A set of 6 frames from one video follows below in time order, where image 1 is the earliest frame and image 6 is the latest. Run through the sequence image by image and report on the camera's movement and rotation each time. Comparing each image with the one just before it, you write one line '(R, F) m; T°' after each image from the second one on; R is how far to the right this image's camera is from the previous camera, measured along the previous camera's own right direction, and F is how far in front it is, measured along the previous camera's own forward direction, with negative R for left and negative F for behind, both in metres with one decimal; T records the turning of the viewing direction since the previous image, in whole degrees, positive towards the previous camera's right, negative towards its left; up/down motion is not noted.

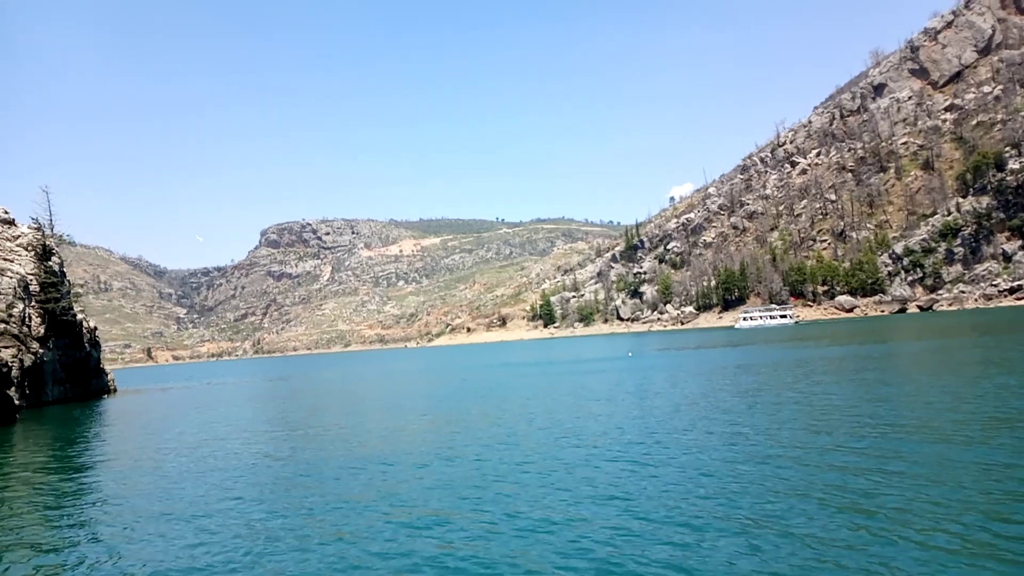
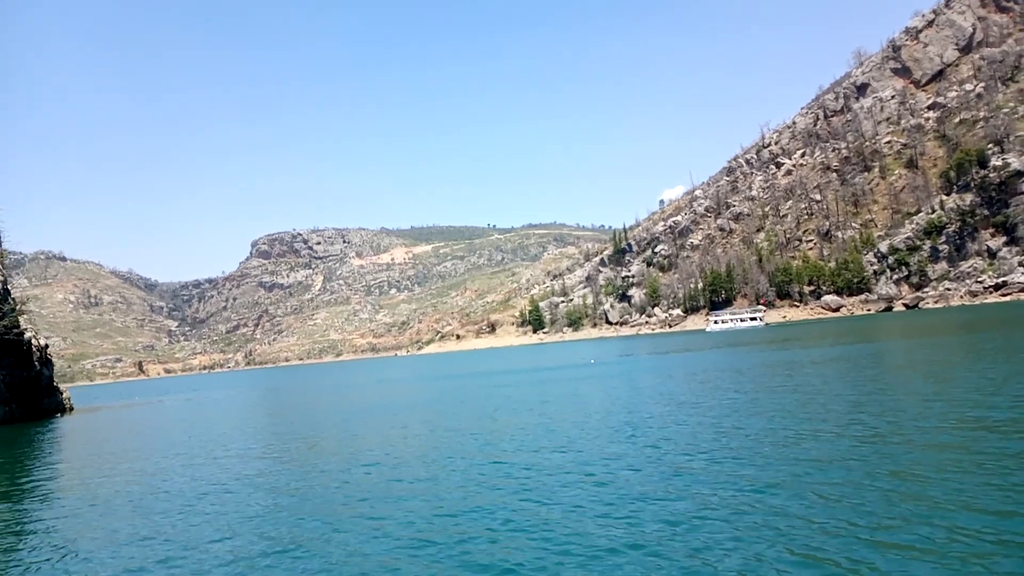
(+2.8, +0.5) m; 0°
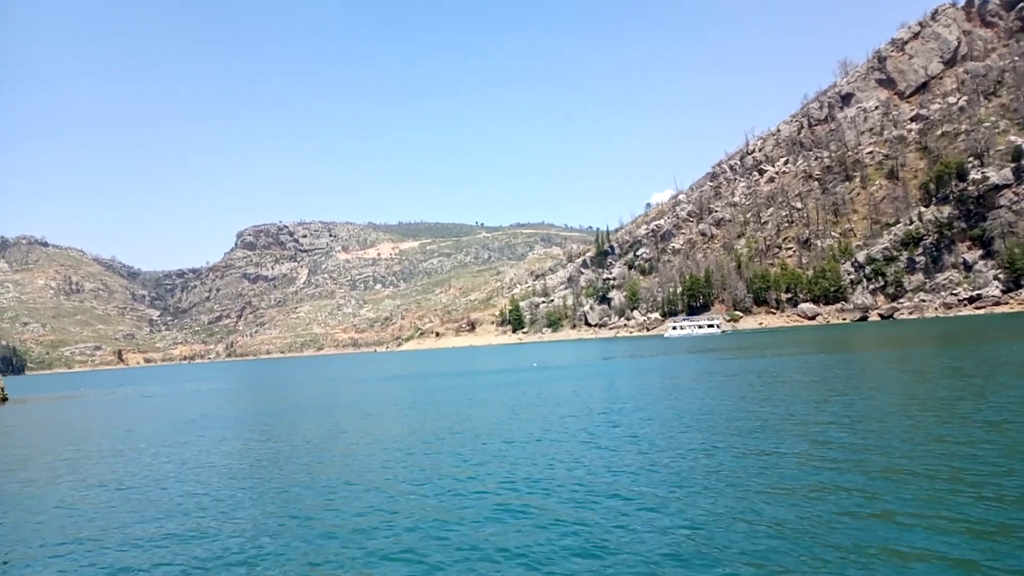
(+3.2, +0.5) m; +1°
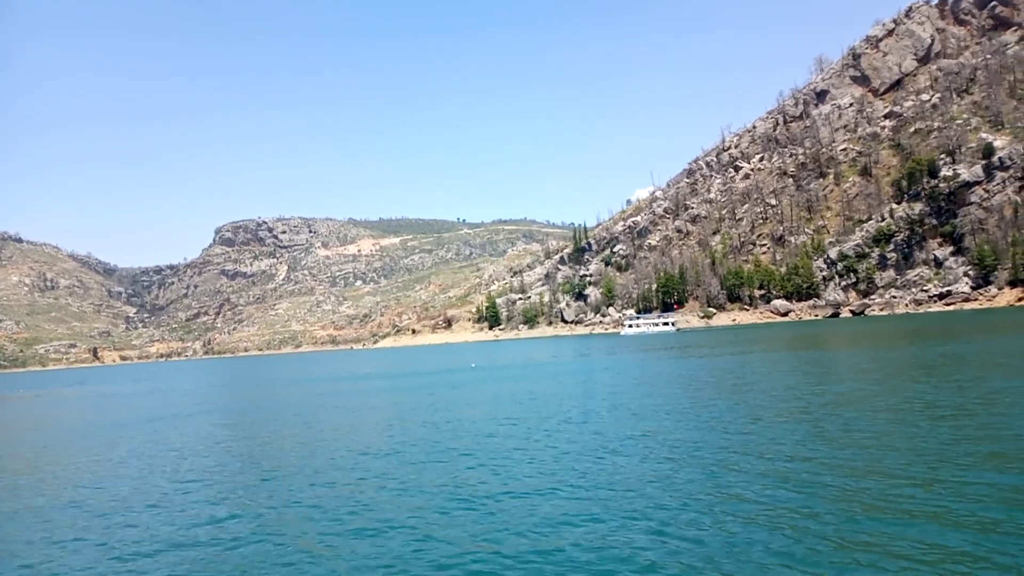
(+3.3, +1.0) m; +1°
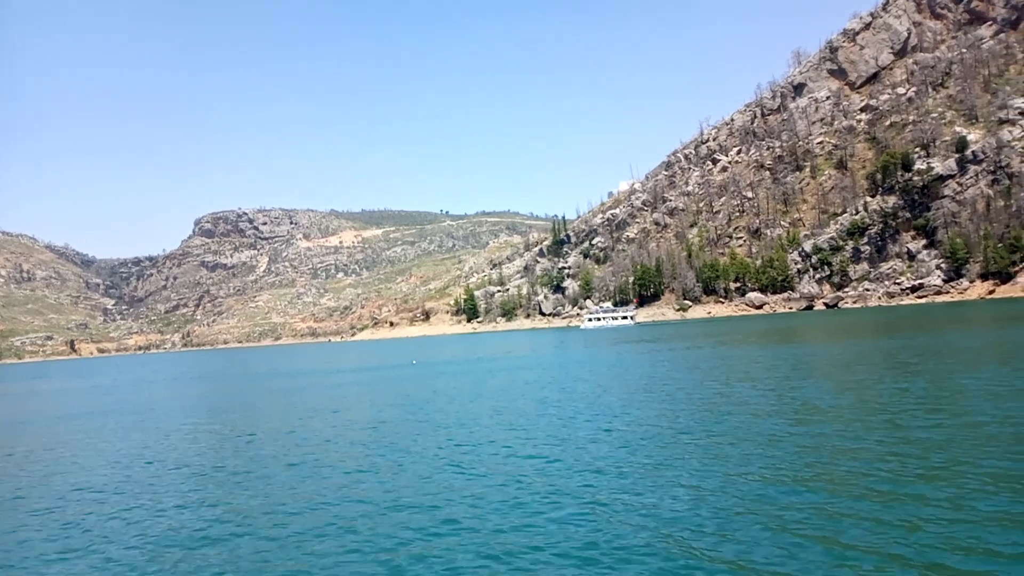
(+2.8, +0.5) m; +1°
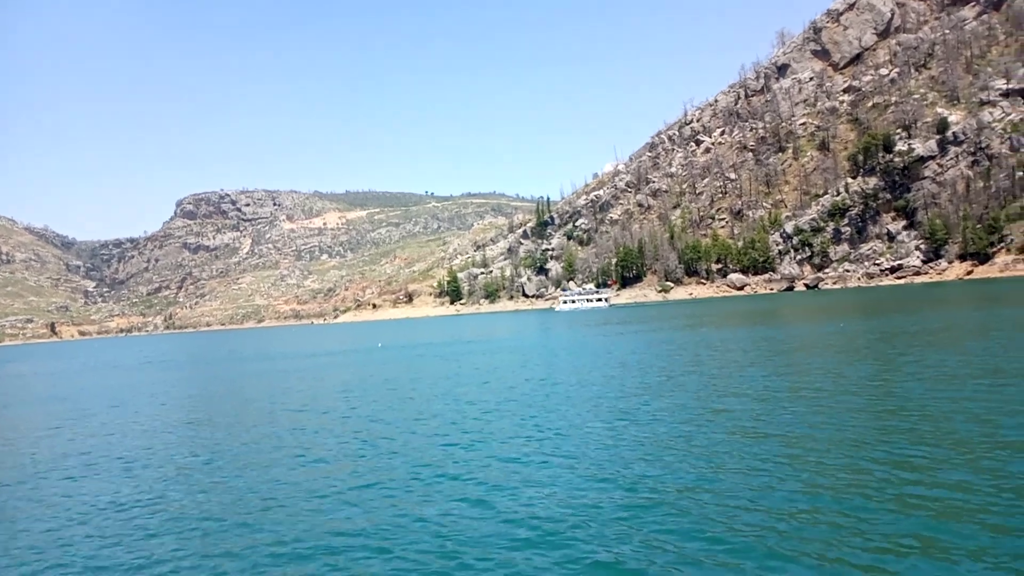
(+1.4, +0.5) m; +1°
